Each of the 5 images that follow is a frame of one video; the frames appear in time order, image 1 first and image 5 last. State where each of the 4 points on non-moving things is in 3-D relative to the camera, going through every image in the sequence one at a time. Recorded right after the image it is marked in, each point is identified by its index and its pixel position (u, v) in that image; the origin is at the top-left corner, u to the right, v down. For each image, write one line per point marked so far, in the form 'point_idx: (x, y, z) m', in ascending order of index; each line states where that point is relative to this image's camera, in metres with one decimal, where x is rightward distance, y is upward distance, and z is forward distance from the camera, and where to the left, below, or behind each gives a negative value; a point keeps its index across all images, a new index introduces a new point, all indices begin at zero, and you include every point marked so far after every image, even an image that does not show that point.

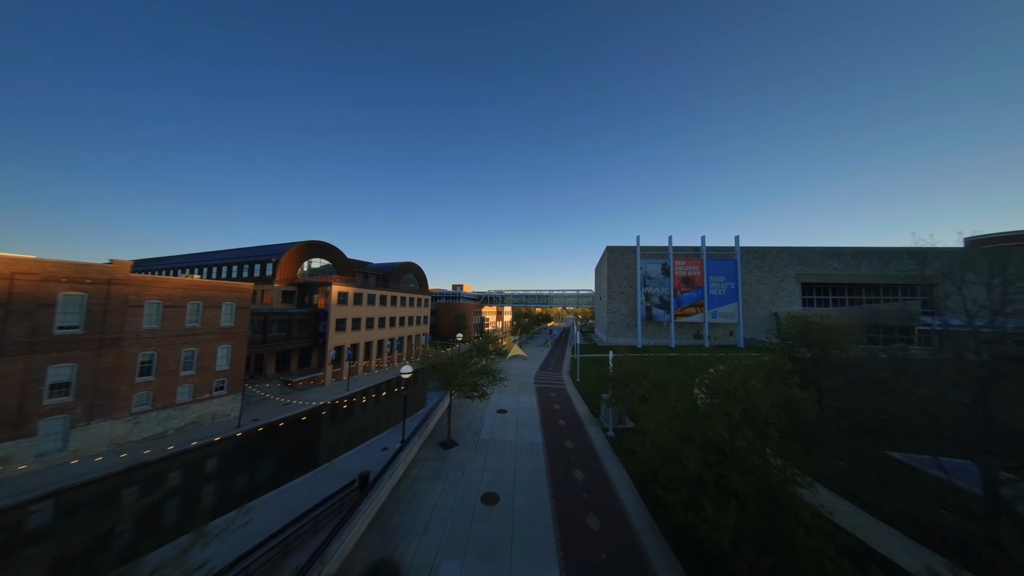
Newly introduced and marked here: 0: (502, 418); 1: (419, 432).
0: (-0.6, -7.8, +16.7) m
1: (-4.5, -7.0, +13.5) m
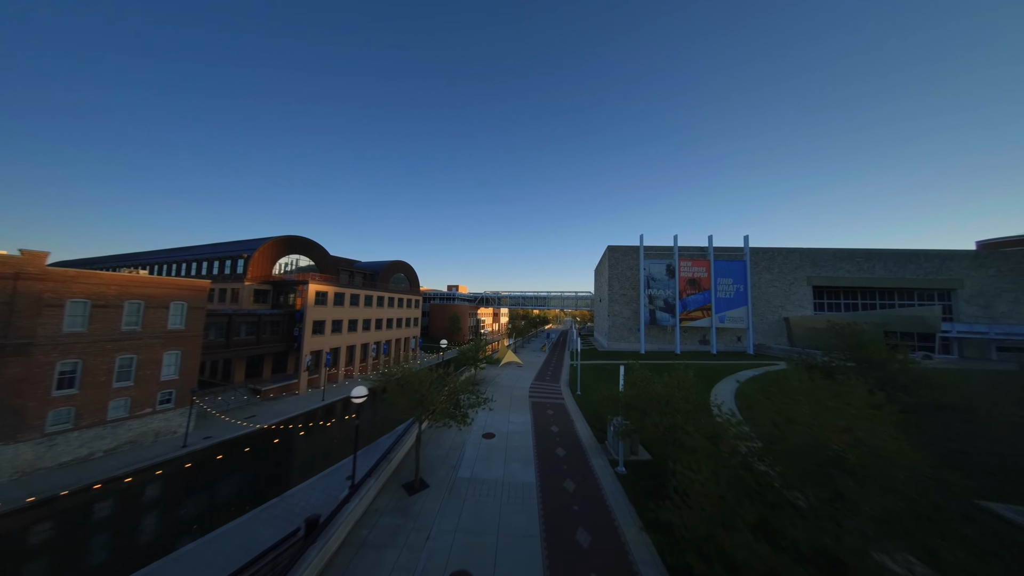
0: (-1.2, -7.7, +13.7) m
1: (-5.1, -6.9, +10.5) m
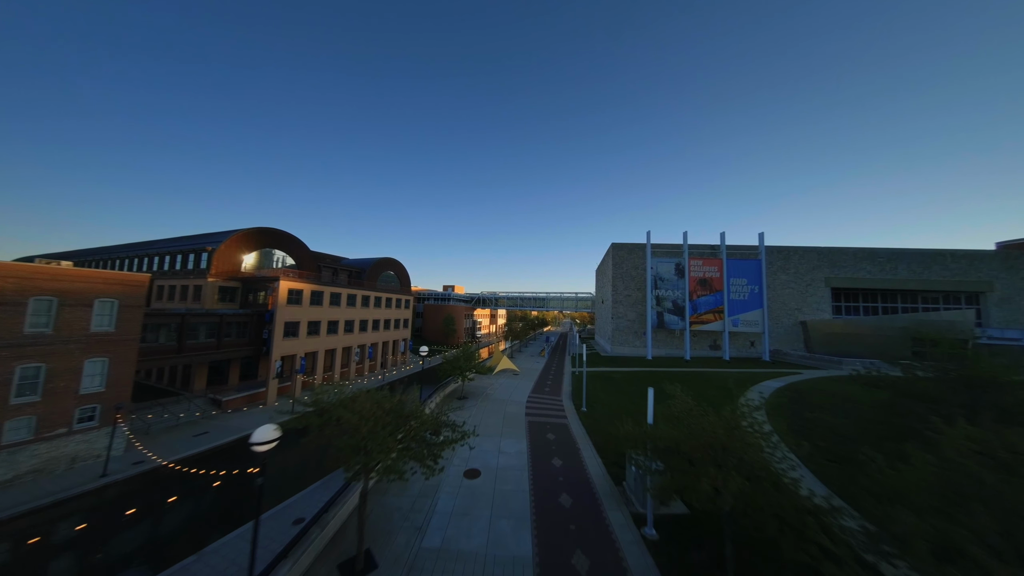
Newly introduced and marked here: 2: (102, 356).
0: (-1.6, -7.5, +10.4) m
1: (-5.4, -6.6, +7.1) m
2: (-25.2, -4.2, +17.4) m
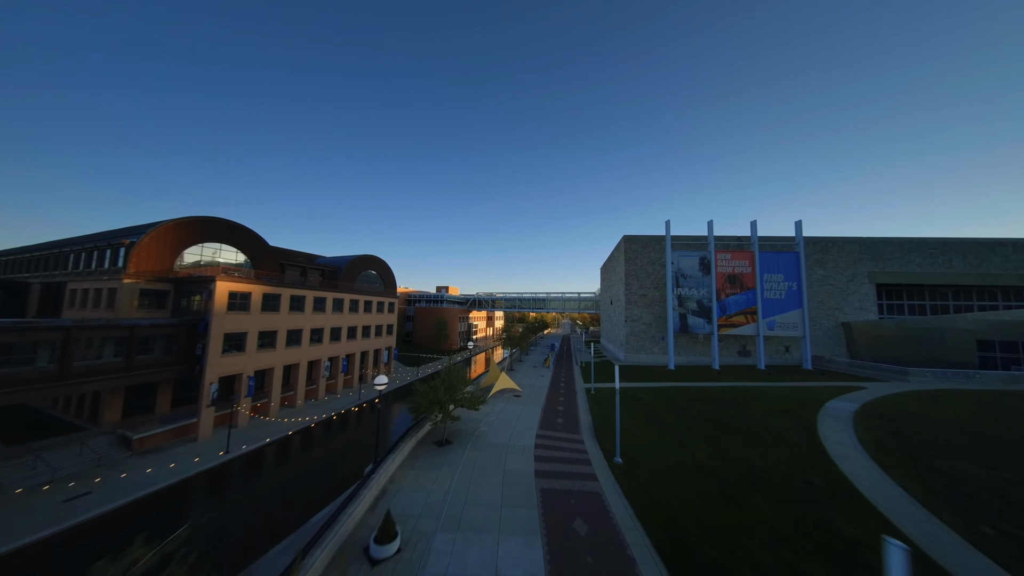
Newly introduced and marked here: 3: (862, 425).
0: (-1.4, -7.4, +4.5) m
1: (-5.2, -6.6, +1.2) m
2: (-25.0, -4.3, +11.3) m
3: (+22.2, -8.7, +18.0) m
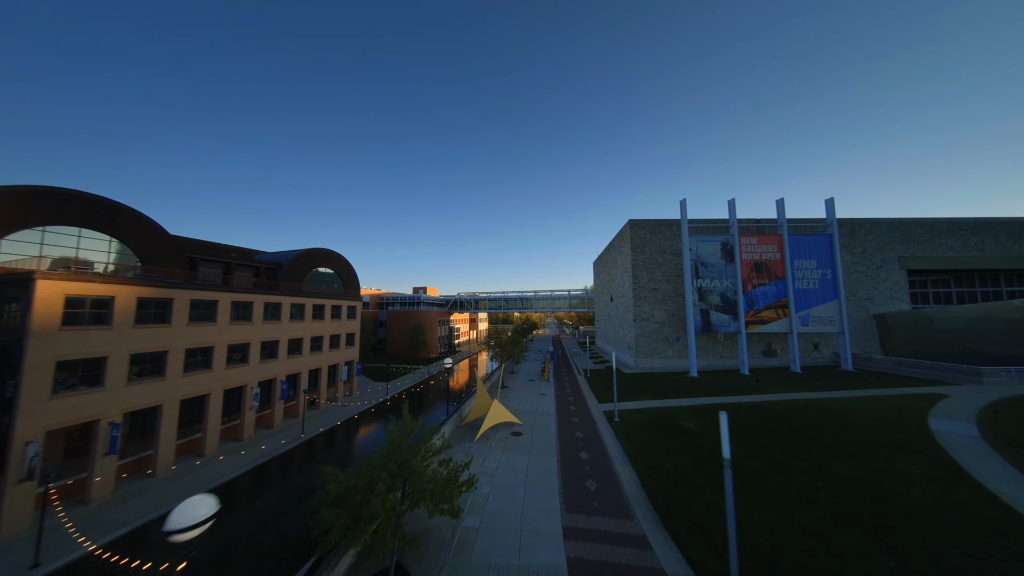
0: (-0.4, -7.0, -2.3) m
1: (-4.1, -6.2, -5.9) m
2: (-24.5, -4.5, +2.9) m
3: (+22.3, -7.7, +12.6) m
